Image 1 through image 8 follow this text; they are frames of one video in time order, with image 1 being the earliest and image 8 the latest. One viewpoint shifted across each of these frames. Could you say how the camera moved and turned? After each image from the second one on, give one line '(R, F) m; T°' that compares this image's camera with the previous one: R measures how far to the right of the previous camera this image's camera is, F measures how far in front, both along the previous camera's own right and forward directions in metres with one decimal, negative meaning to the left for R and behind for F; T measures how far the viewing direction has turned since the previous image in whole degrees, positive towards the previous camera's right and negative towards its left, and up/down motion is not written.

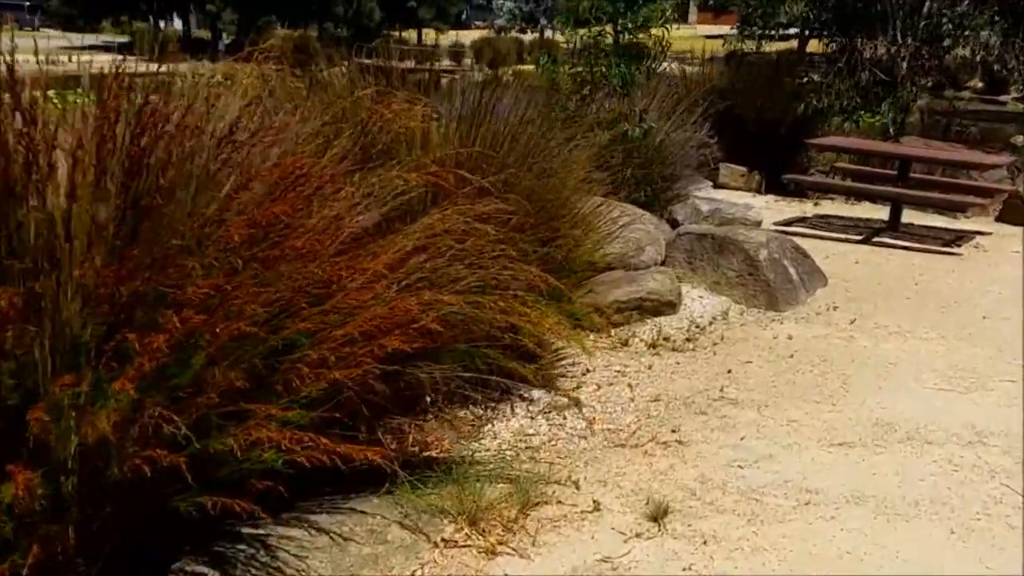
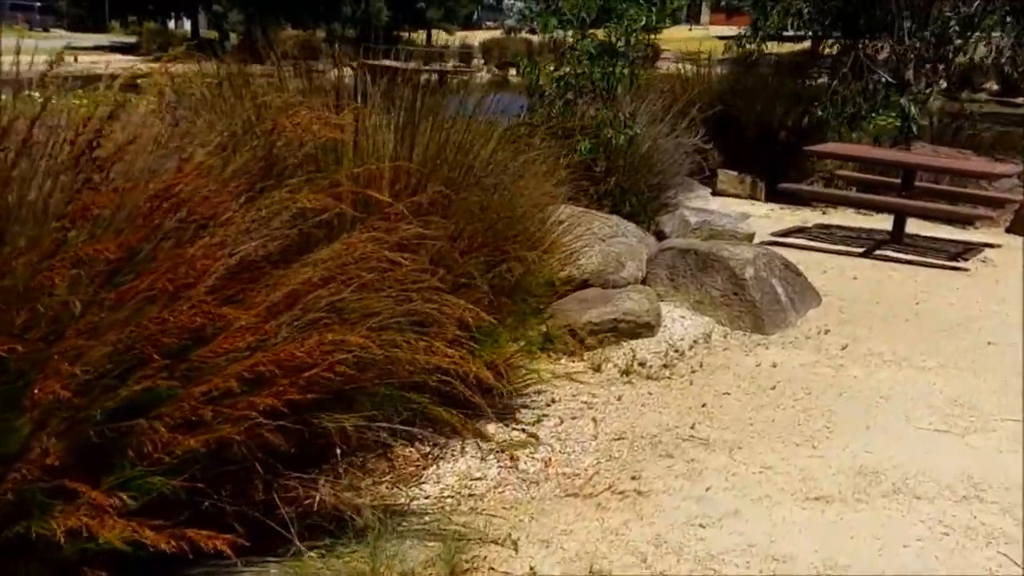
(+0.3, +0.3) m; -1°
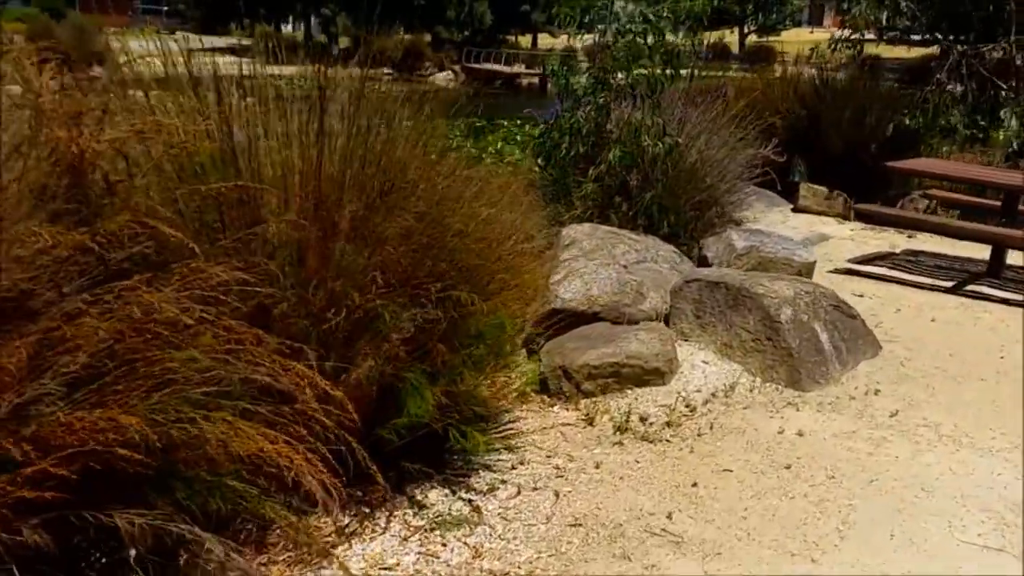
(+0.5, +0.7) m; -7°
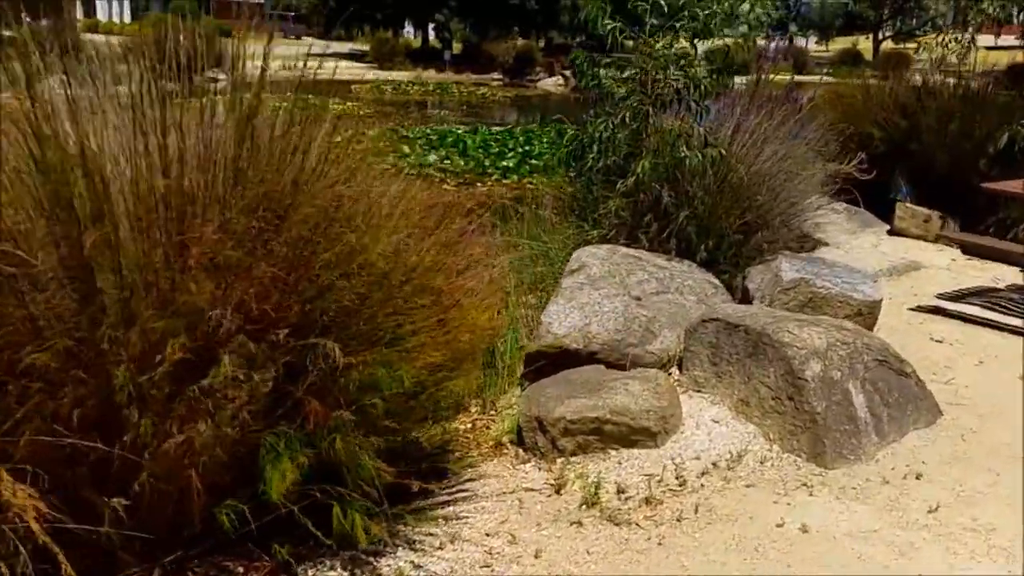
(+0.6, +0.6) m; -8°
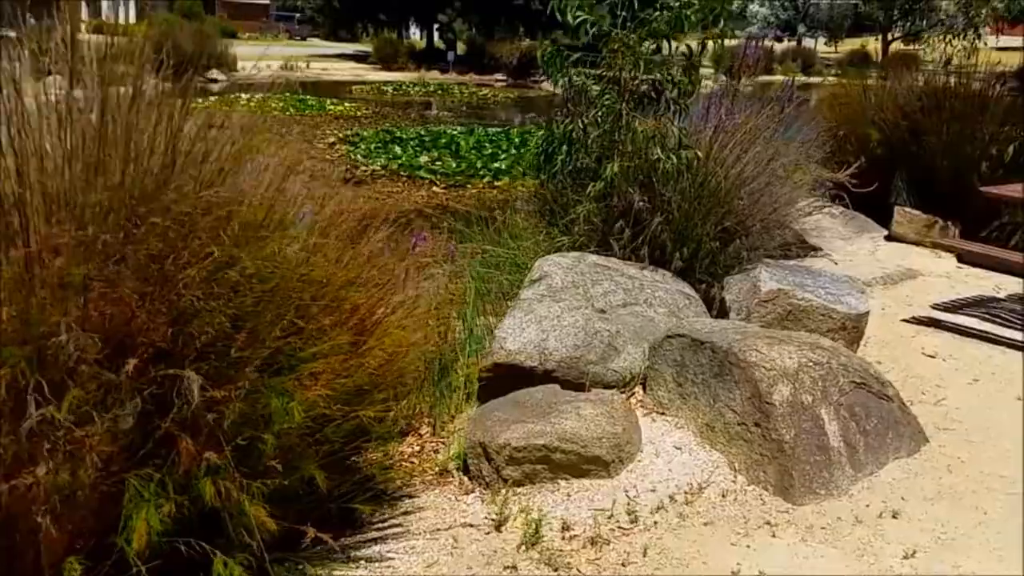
(+0.2, +0.3) m; -1°
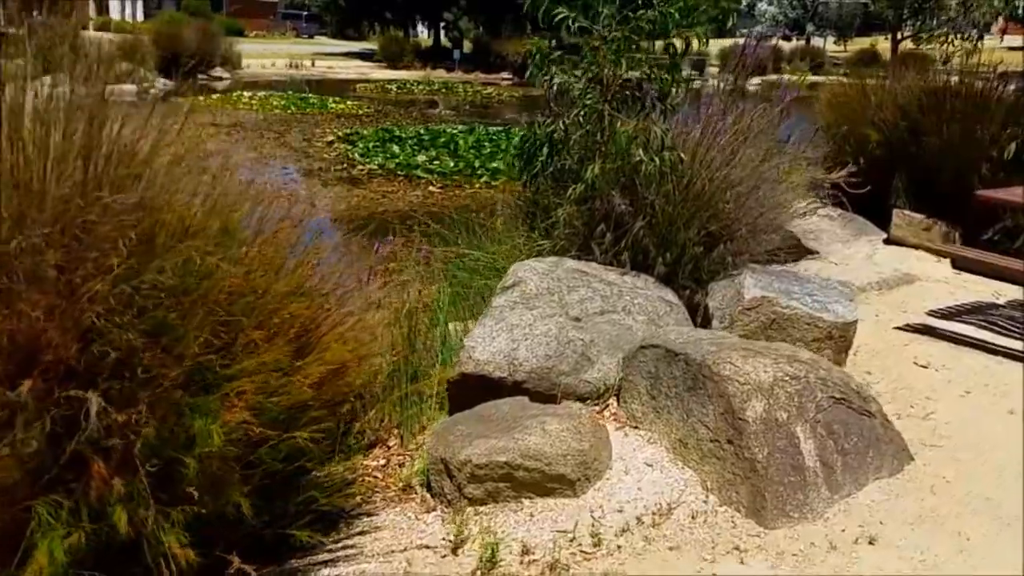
(+0.2, +0.1) m; -1°
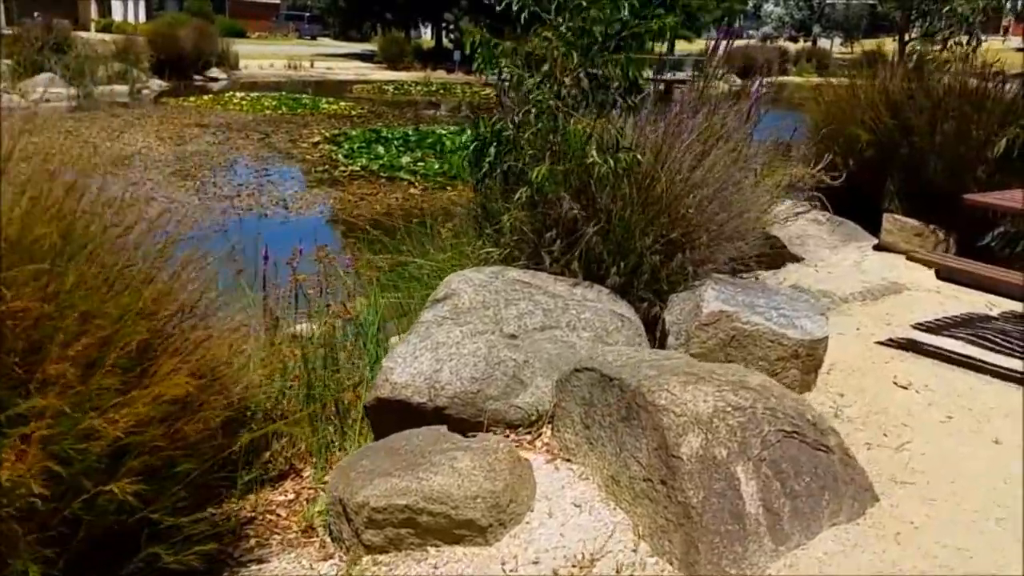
(+0.3, +0.4) m; 0°
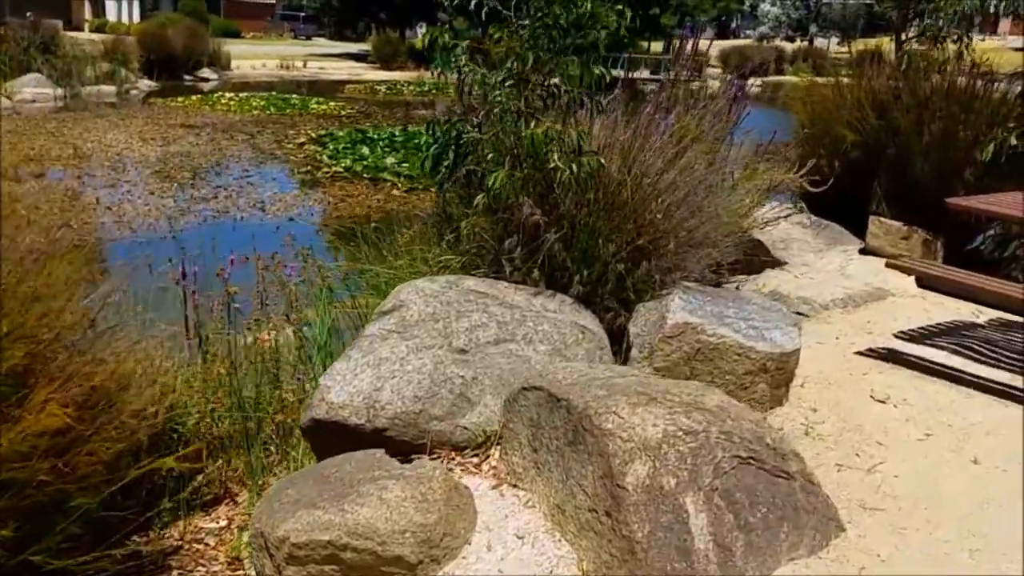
(+0.2, +0.2) m; 0°
